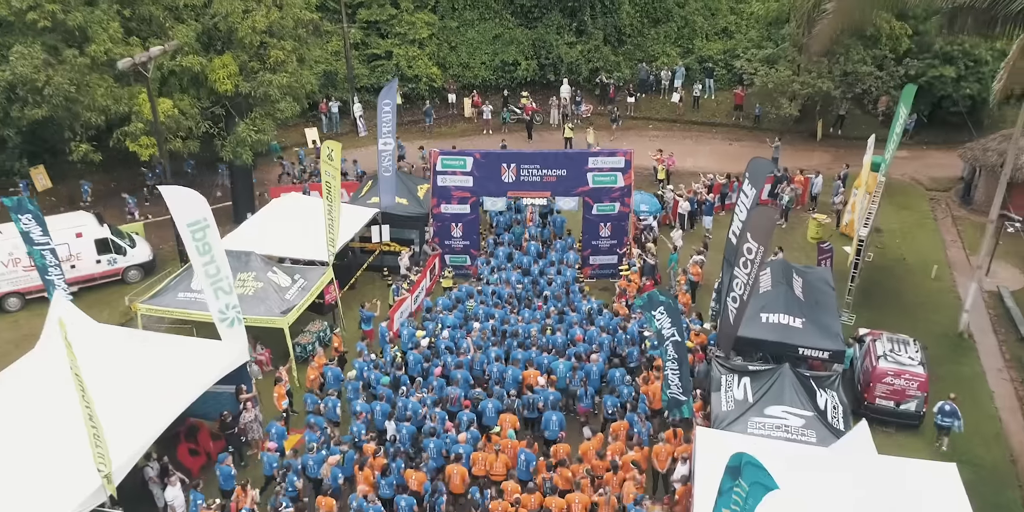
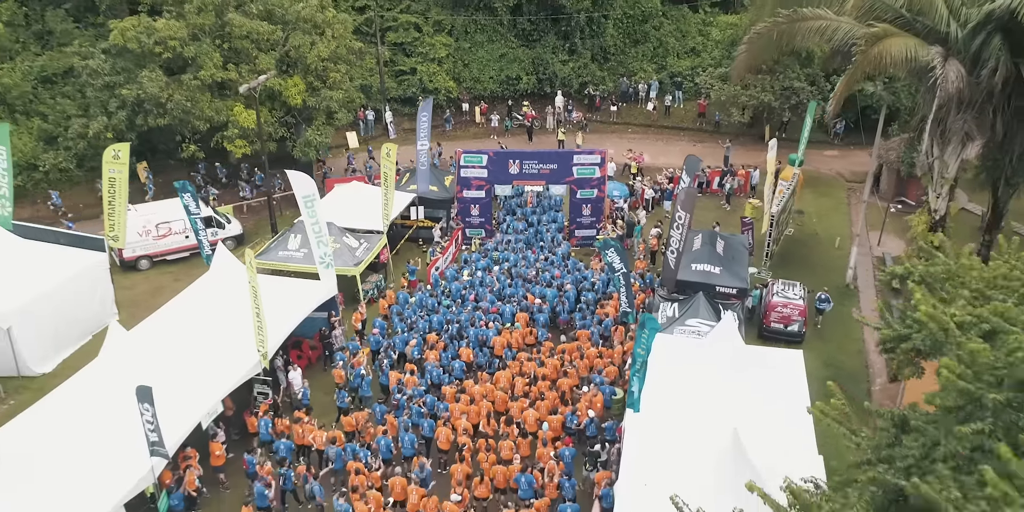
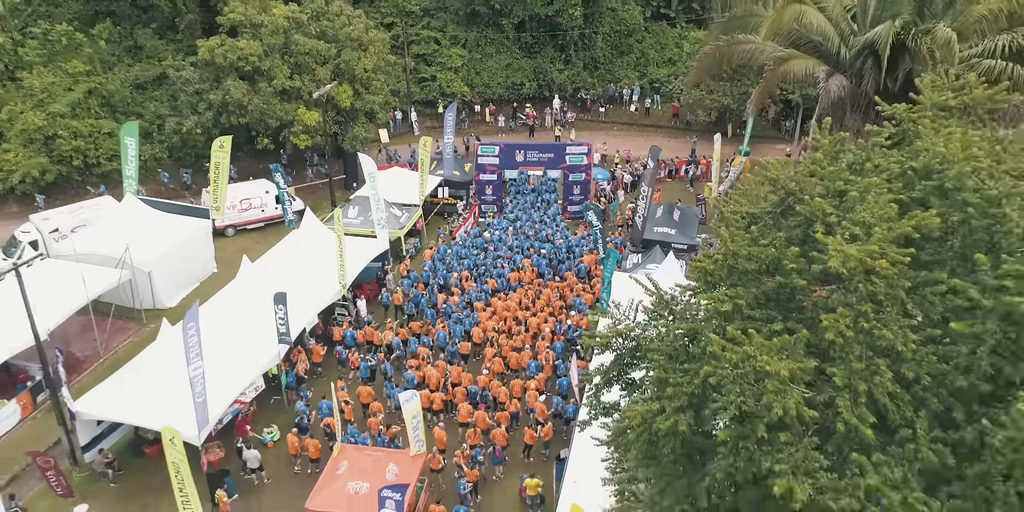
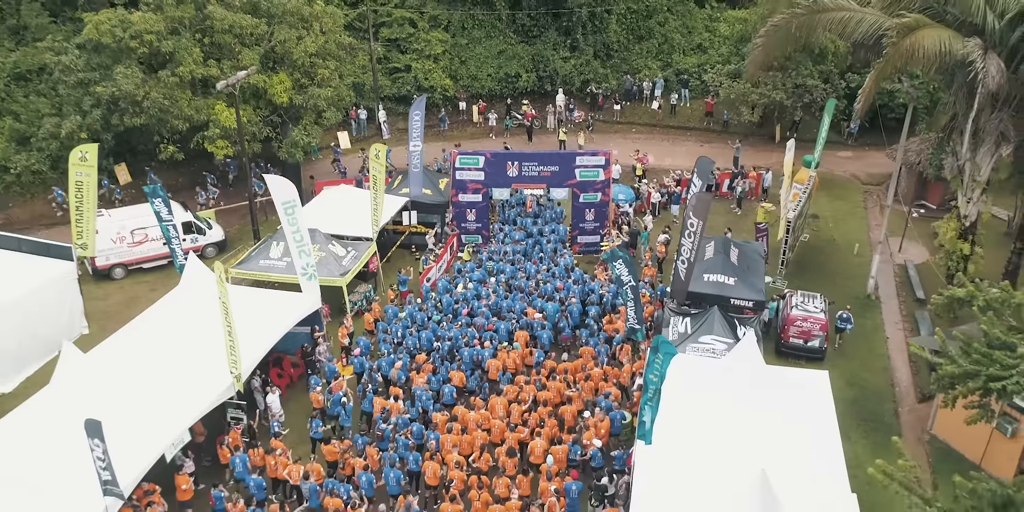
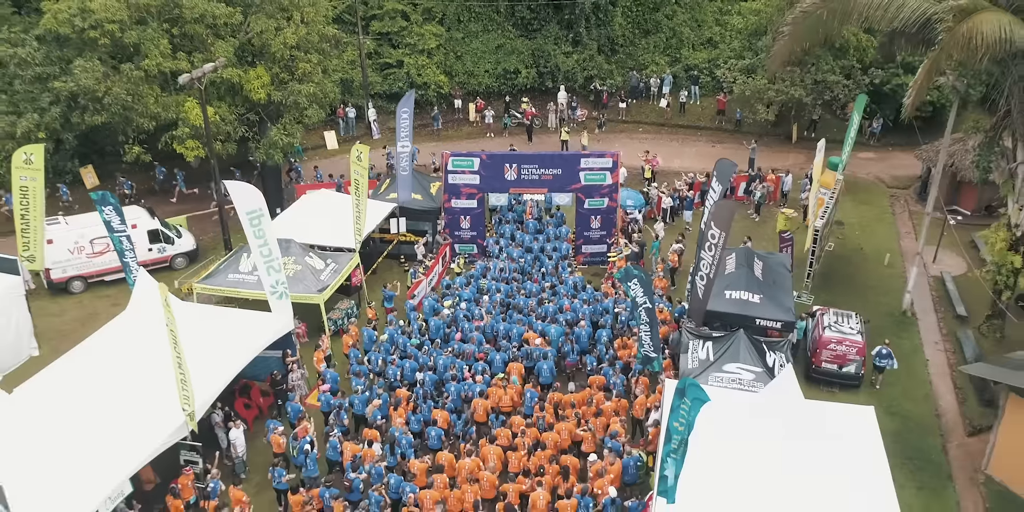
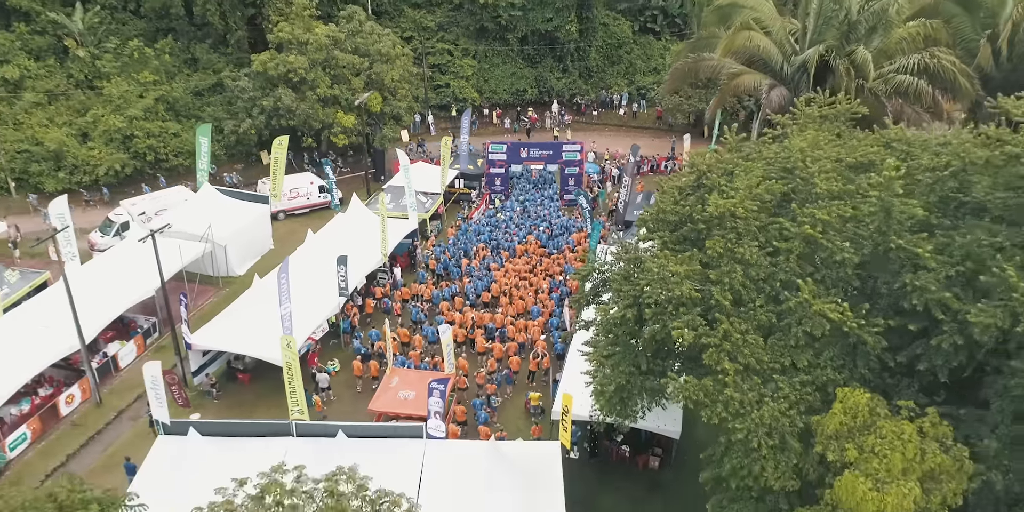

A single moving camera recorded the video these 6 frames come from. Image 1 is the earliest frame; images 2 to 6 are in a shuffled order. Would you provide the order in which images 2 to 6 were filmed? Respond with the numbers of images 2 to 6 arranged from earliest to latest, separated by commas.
5, 4, 2, 3, 6
